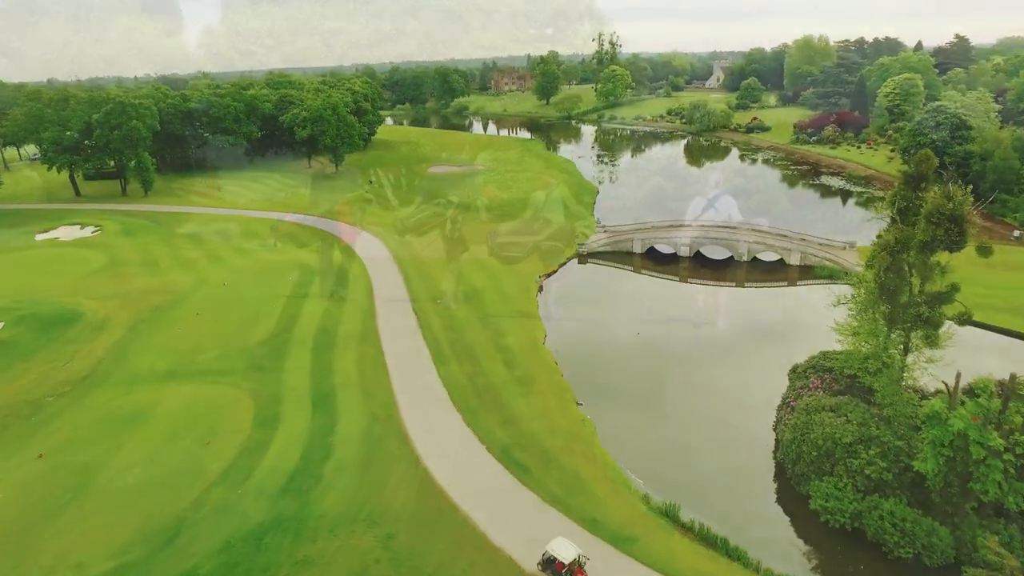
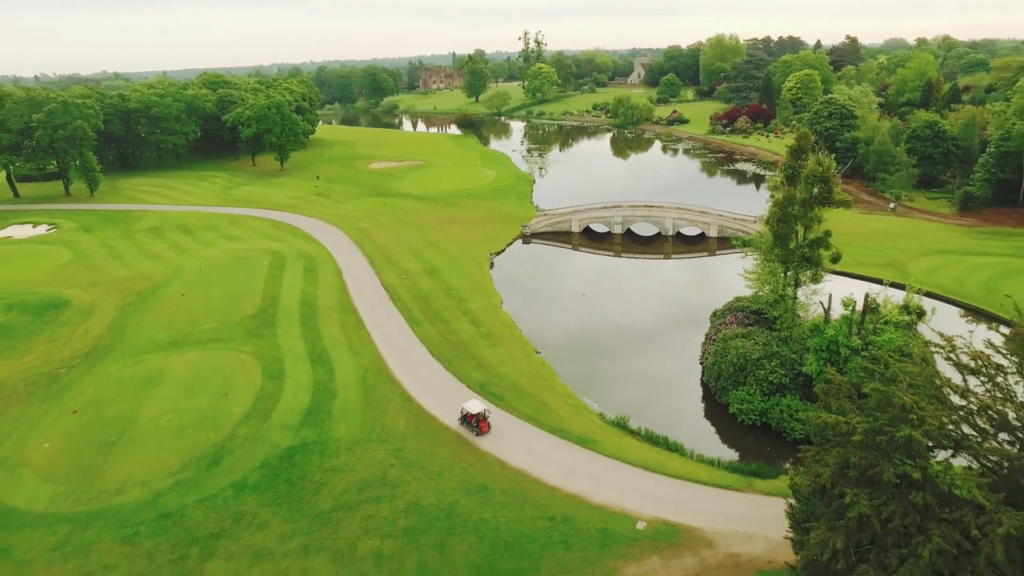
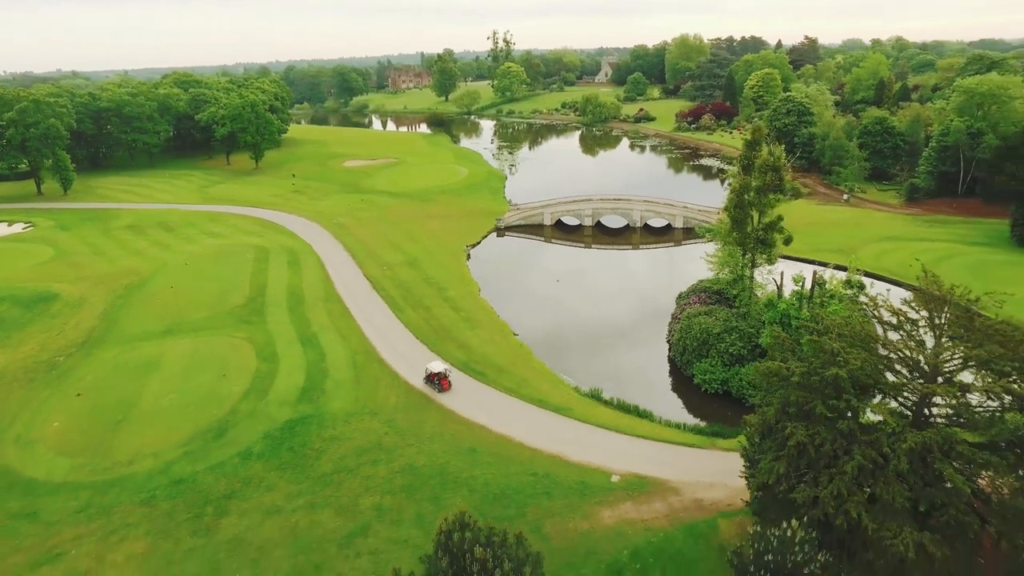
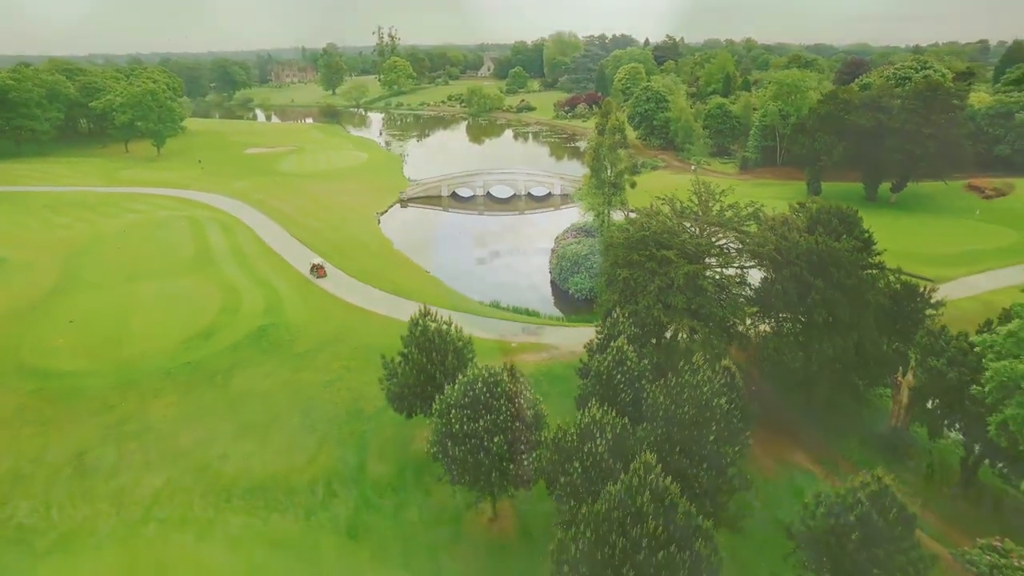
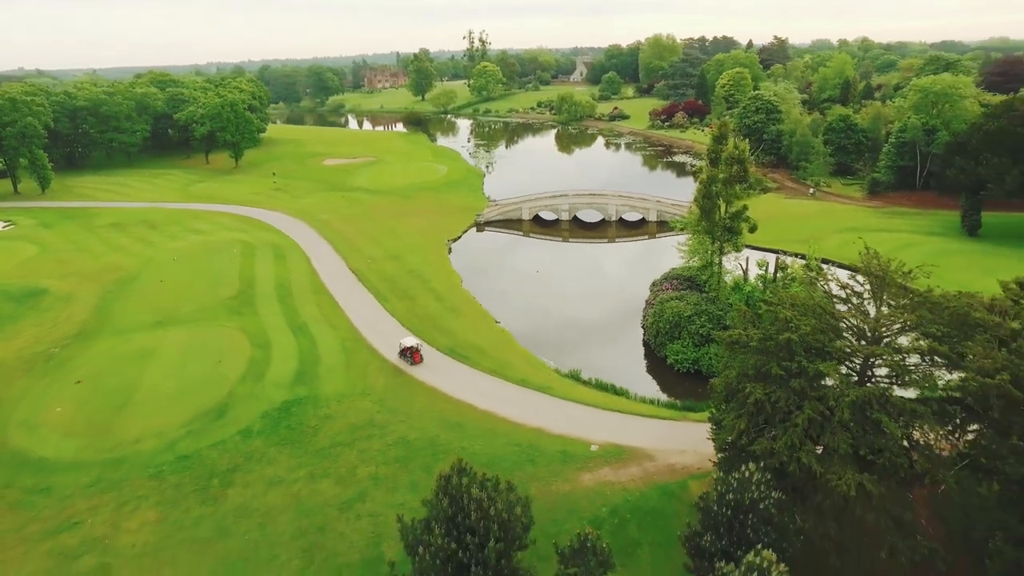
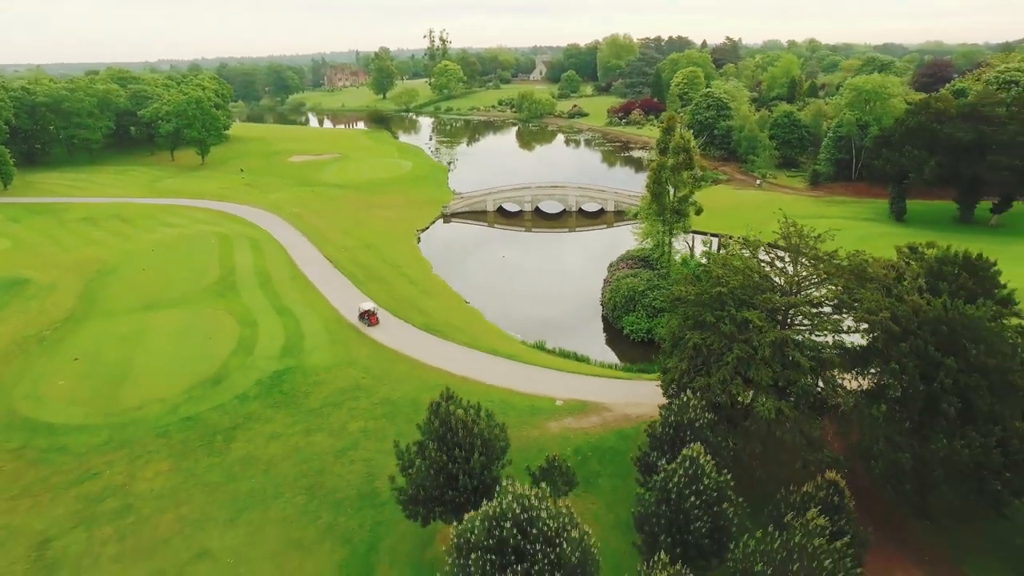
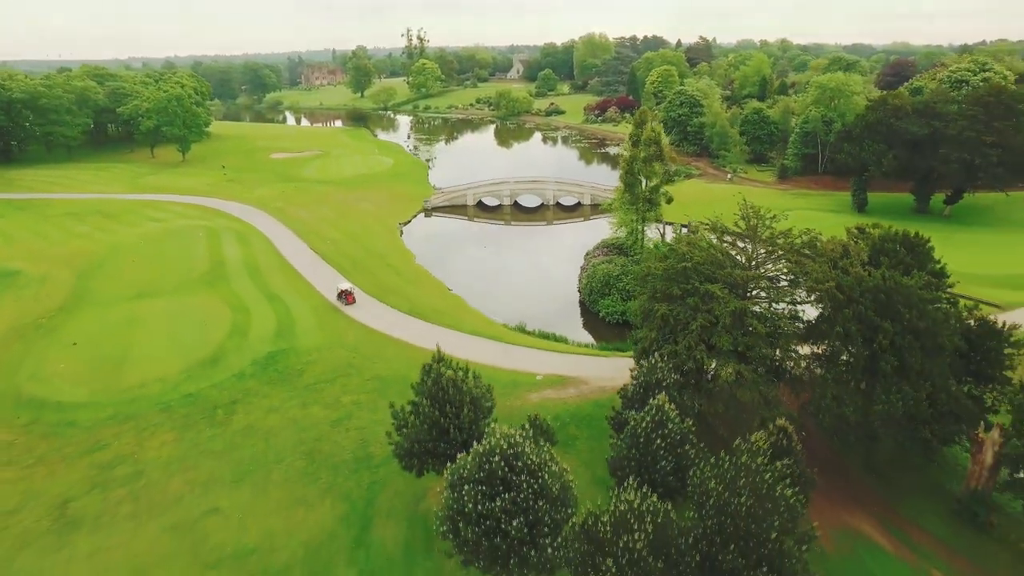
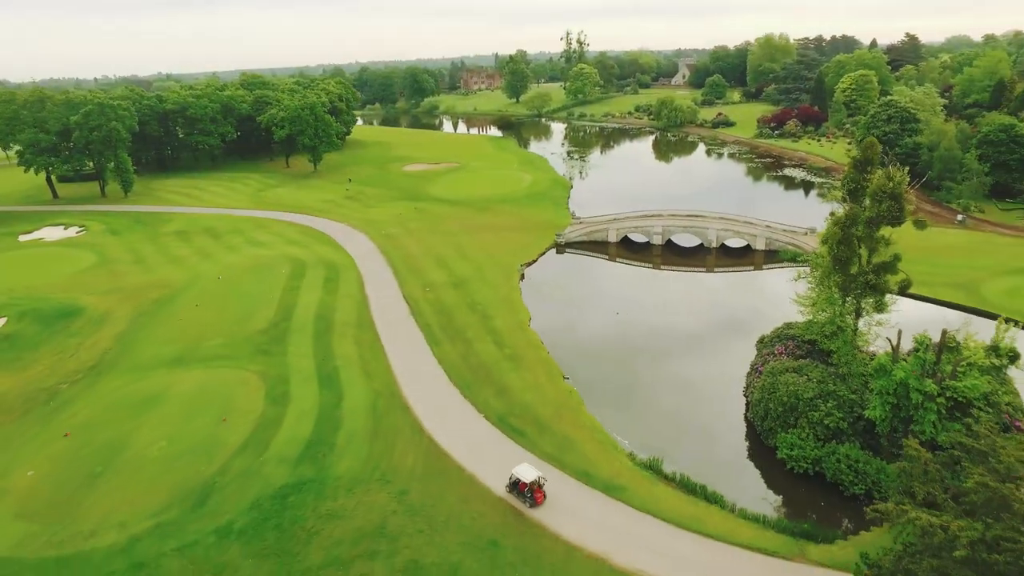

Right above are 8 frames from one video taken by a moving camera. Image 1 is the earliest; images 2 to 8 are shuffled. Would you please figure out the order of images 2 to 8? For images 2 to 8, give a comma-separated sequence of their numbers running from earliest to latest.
8, 2, 3, 5, 6, 7, 4
